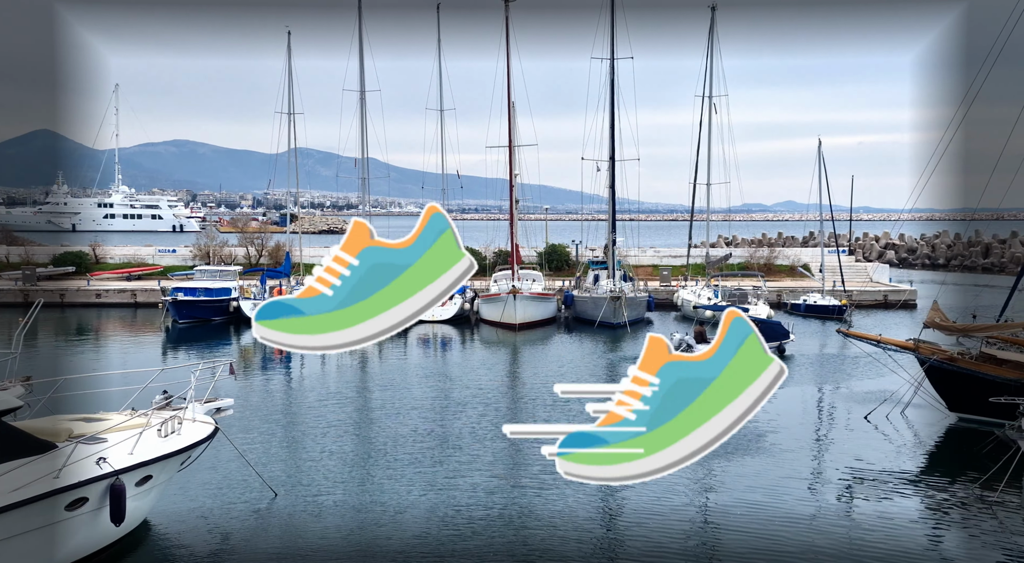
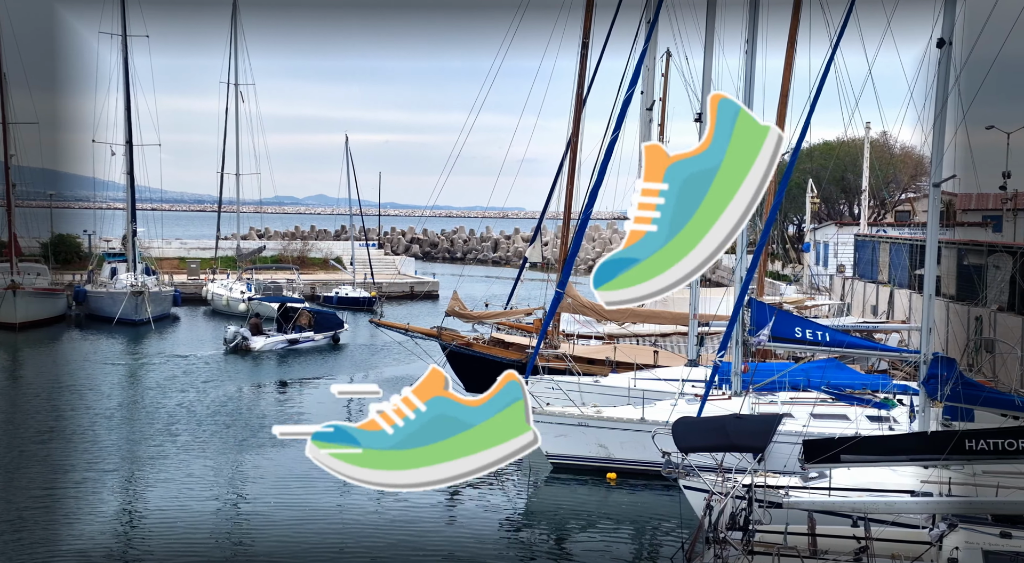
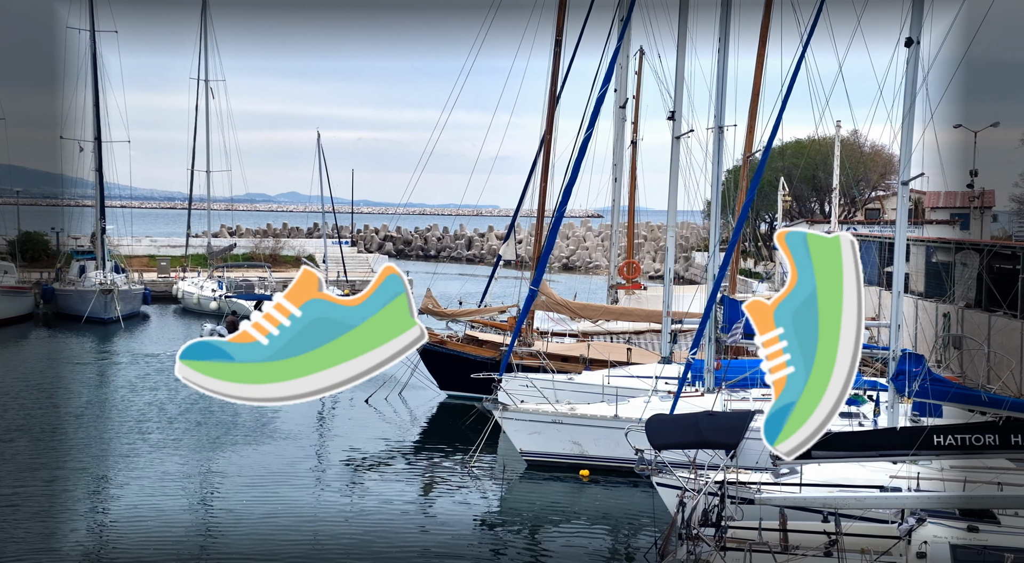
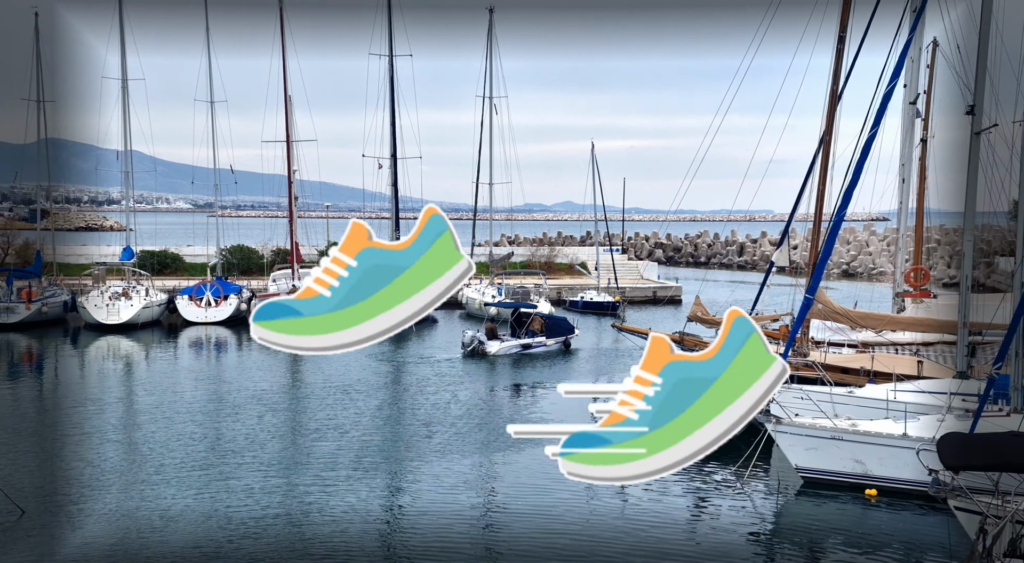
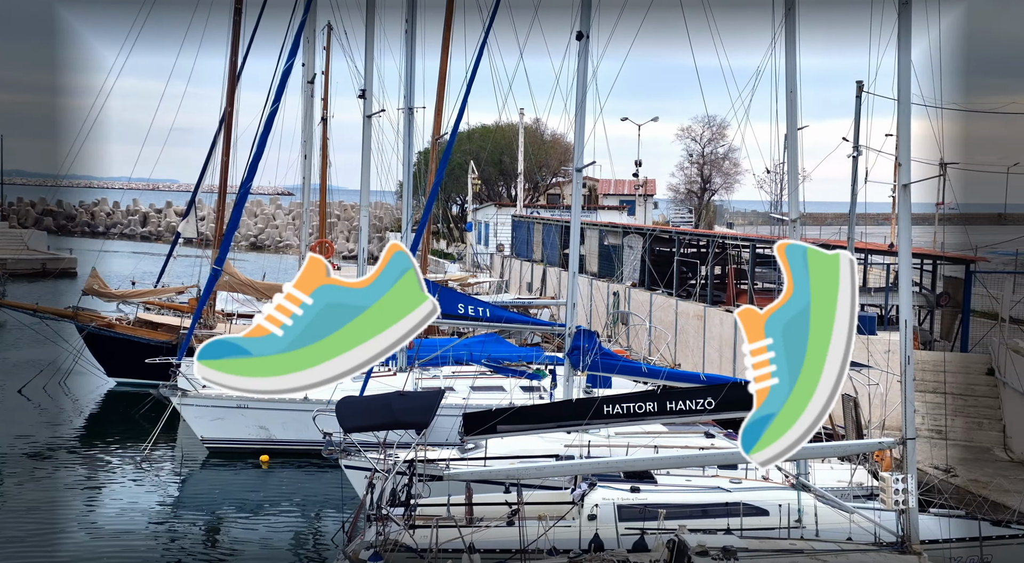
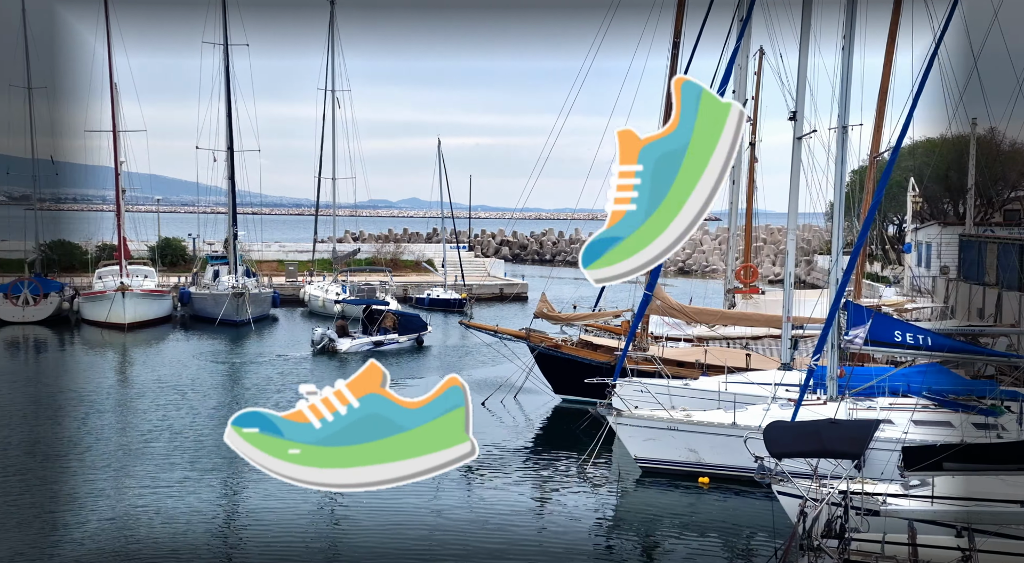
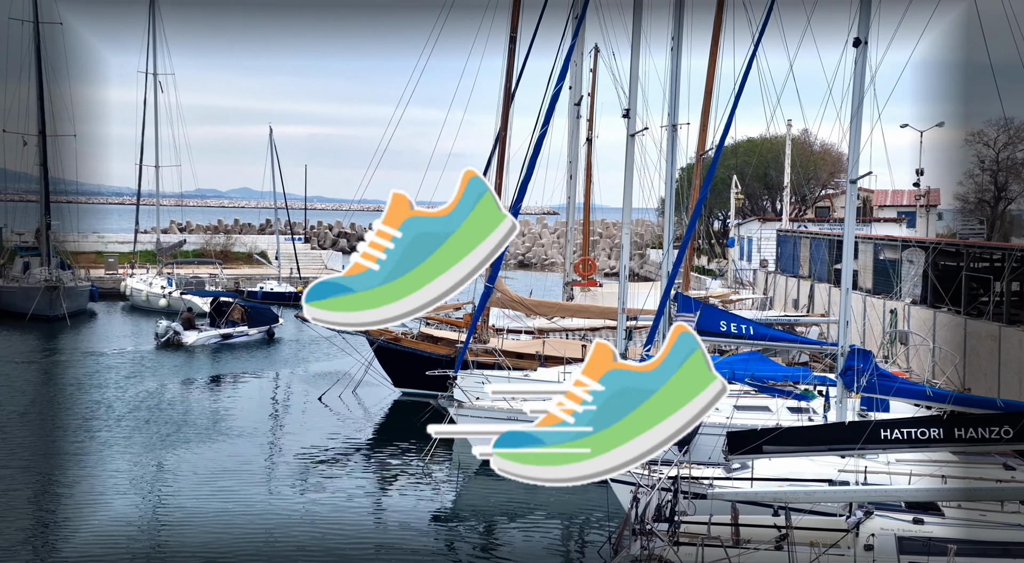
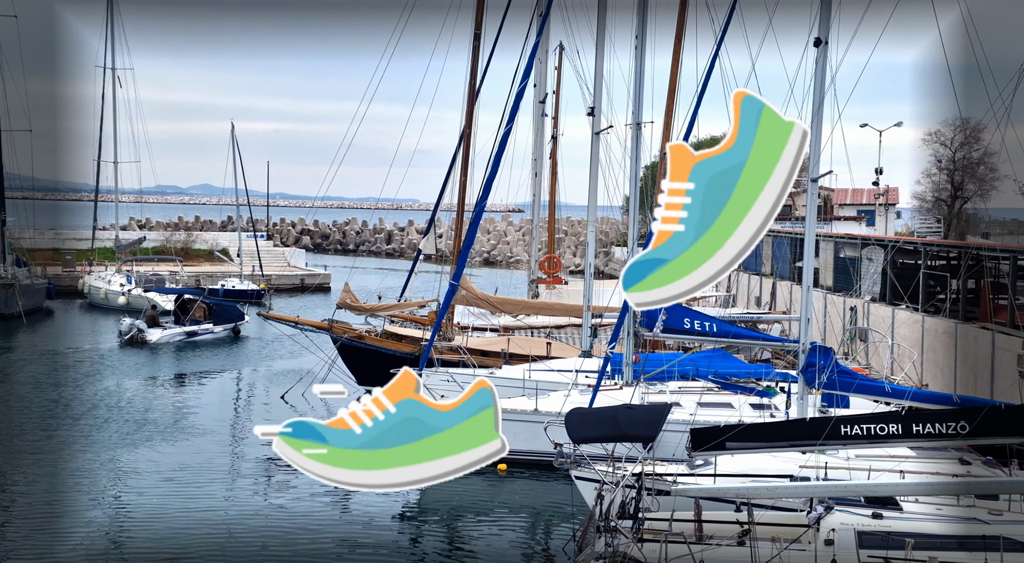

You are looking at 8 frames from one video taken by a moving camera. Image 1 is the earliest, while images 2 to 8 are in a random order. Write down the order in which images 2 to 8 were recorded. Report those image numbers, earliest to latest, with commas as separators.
4, 6, 2, 3, 7, 8, 5
